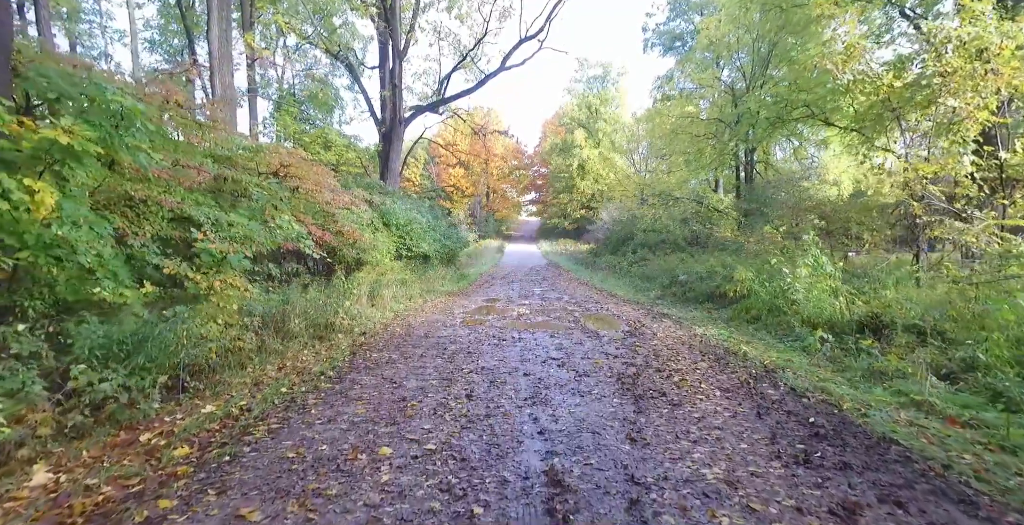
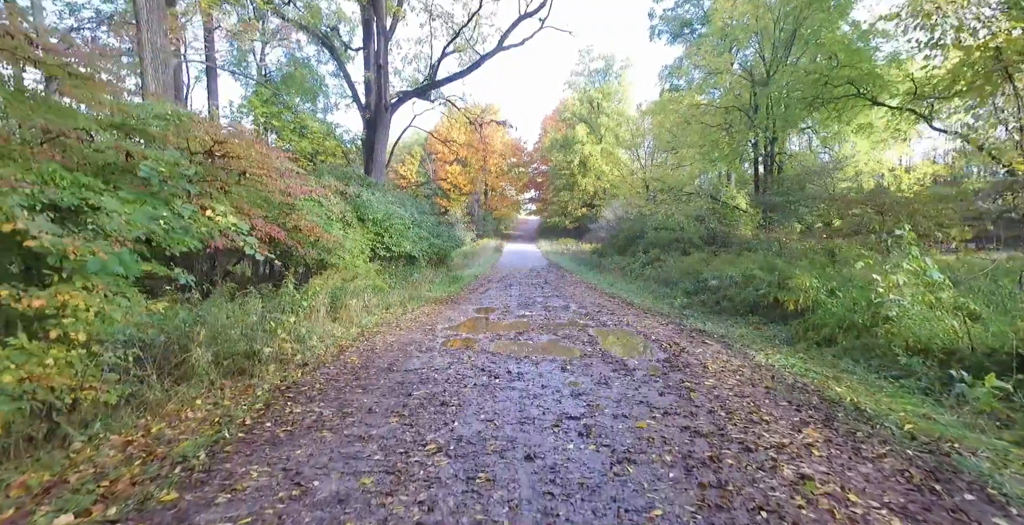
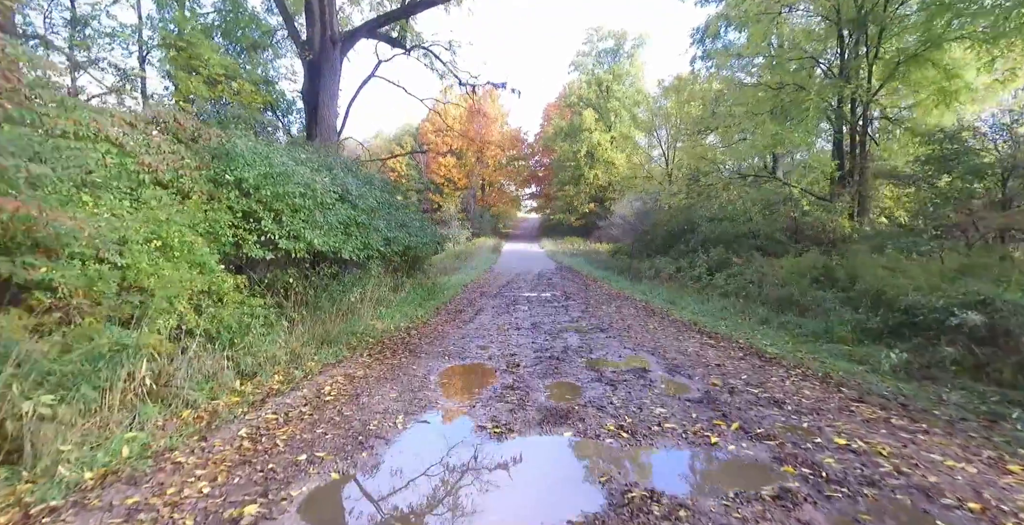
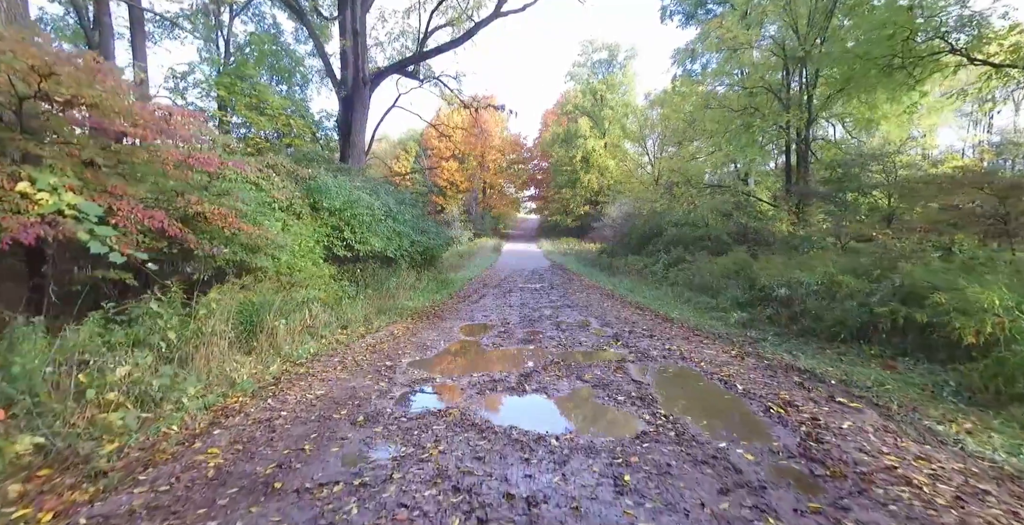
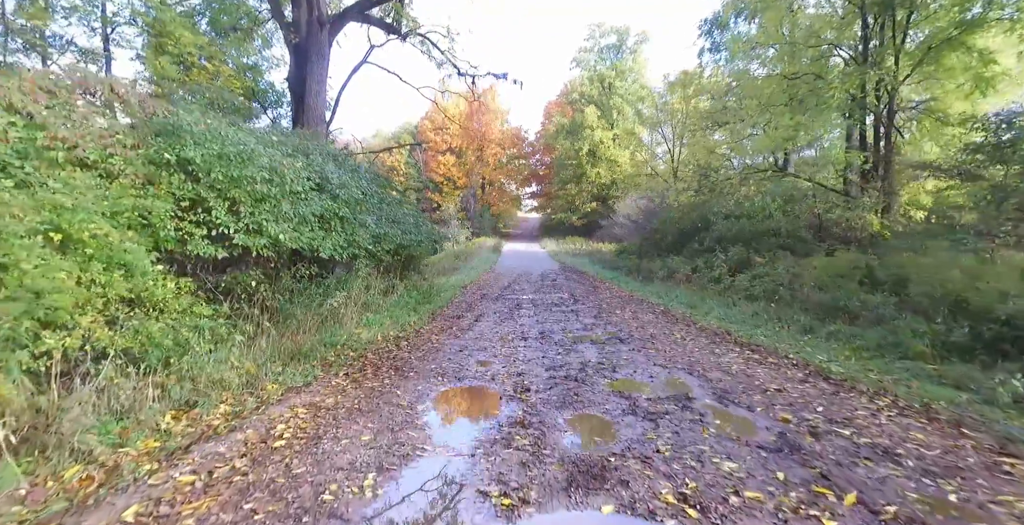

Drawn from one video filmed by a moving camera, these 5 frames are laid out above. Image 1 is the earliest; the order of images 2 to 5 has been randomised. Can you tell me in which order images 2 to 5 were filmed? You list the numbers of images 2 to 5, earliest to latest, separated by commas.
2, 4, 3, 5
